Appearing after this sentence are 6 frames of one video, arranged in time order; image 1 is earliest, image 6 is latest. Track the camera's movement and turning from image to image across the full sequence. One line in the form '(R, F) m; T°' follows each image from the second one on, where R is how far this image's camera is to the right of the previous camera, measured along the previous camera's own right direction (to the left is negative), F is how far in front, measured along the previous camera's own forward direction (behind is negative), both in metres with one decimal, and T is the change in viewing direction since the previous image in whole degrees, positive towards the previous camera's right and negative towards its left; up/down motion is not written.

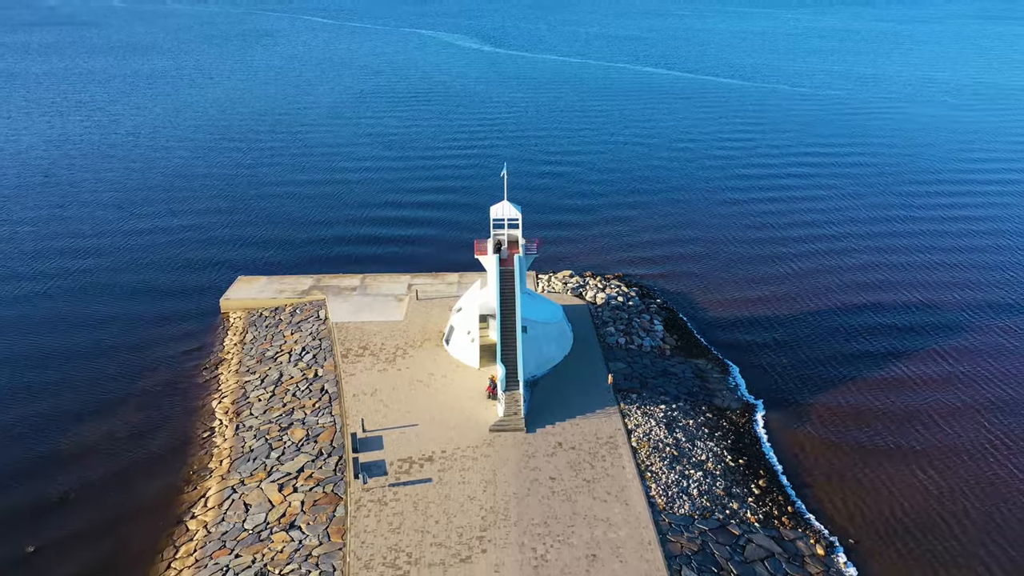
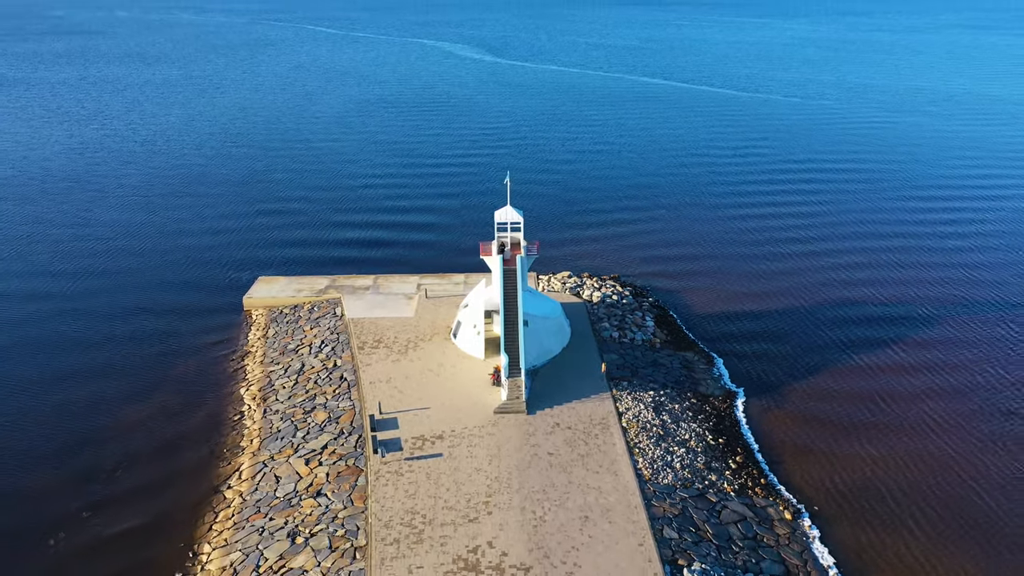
(0.0, -2.4) m; 0°
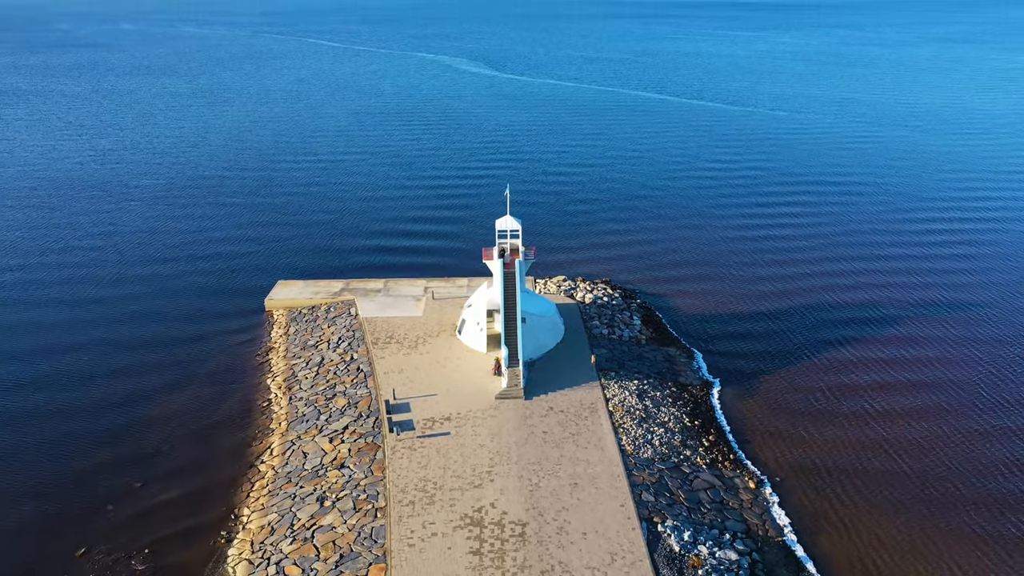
(0.0, -3.2) m; 0°
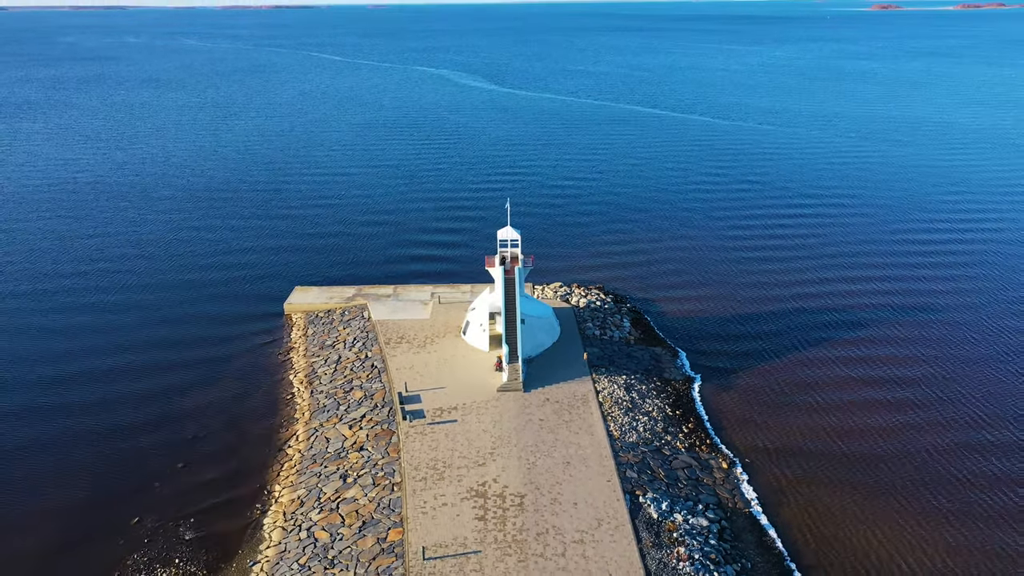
(0.0, -3.2) m; 0°
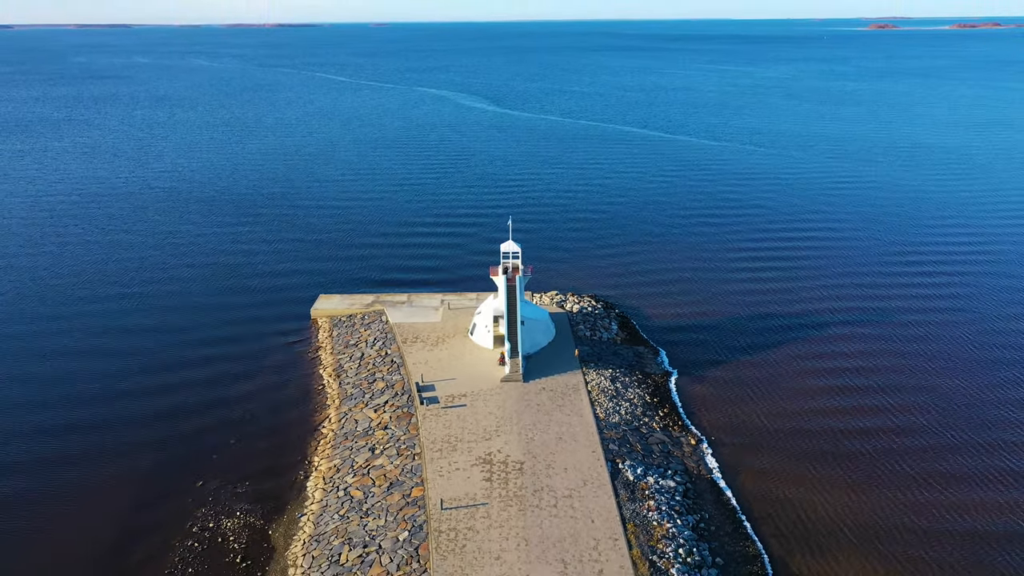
(0.0, -5.1) m; 0°
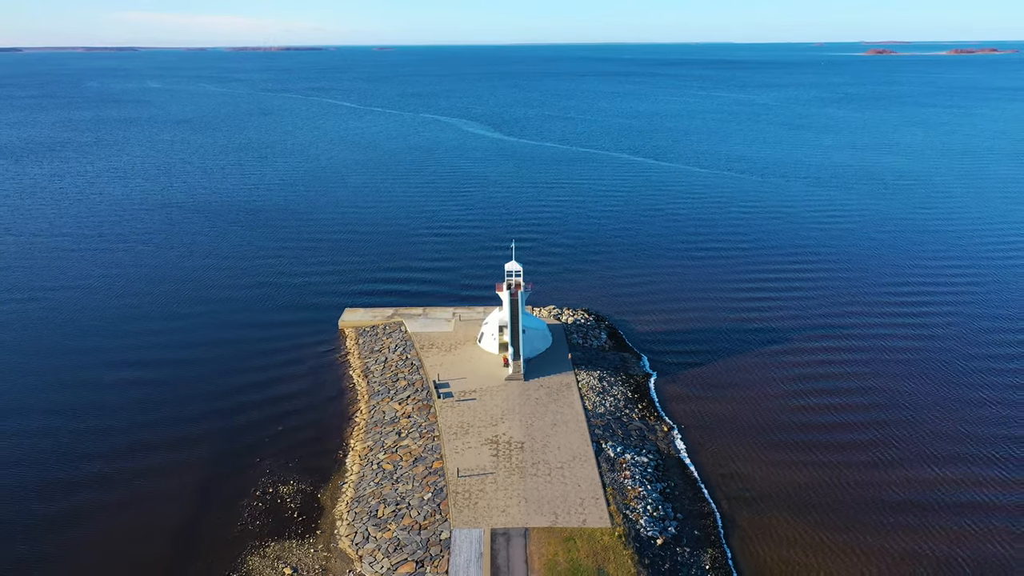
(-0.1, -6.6) m; 0°
